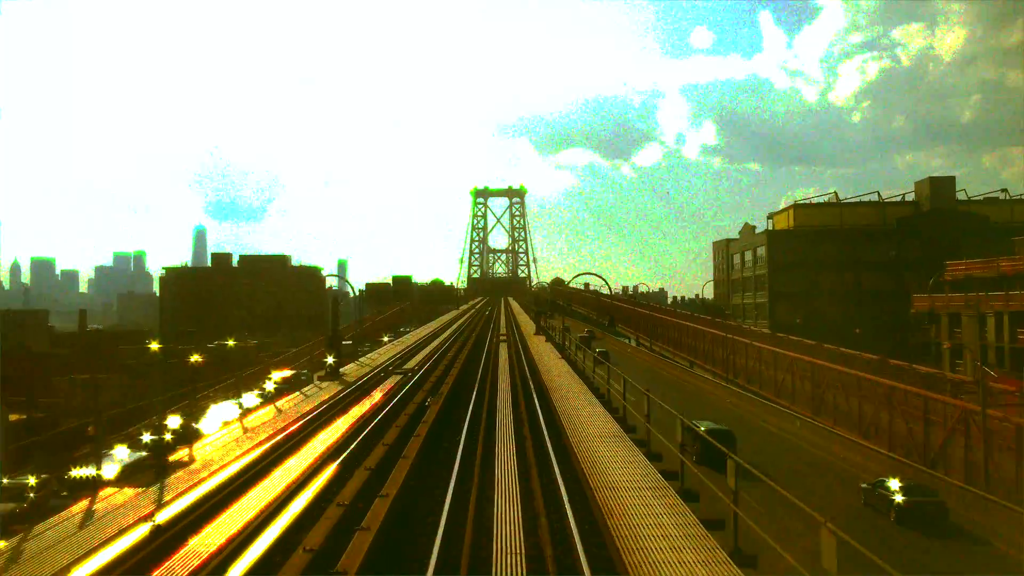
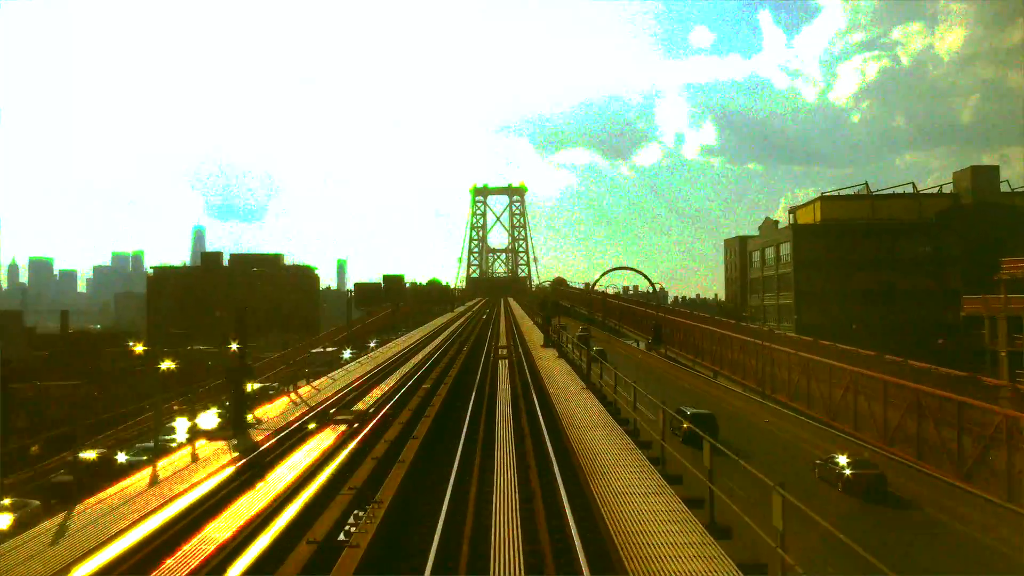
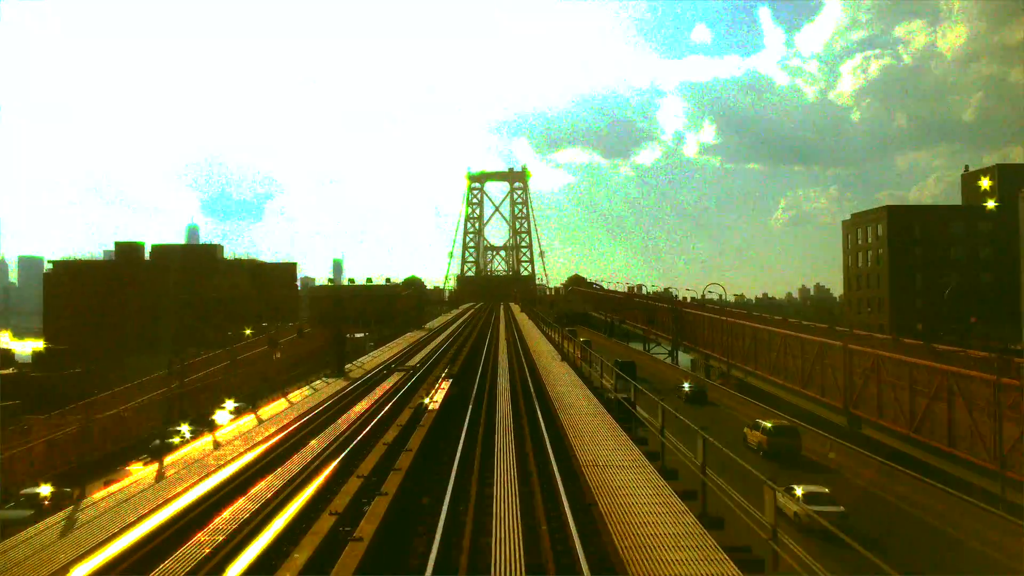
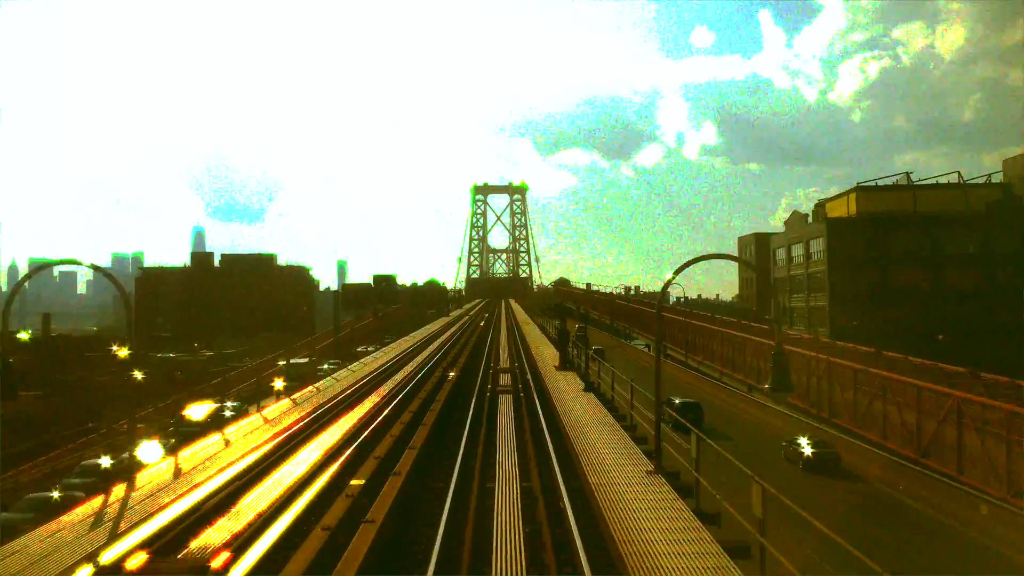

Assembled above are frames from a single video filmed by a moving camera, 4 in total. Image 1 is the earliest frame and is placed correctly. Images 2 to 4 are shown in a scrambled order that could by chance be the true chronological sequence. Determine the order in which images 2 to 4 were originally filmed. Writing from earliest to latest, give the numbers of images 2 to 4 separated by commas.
2, 4, 3
